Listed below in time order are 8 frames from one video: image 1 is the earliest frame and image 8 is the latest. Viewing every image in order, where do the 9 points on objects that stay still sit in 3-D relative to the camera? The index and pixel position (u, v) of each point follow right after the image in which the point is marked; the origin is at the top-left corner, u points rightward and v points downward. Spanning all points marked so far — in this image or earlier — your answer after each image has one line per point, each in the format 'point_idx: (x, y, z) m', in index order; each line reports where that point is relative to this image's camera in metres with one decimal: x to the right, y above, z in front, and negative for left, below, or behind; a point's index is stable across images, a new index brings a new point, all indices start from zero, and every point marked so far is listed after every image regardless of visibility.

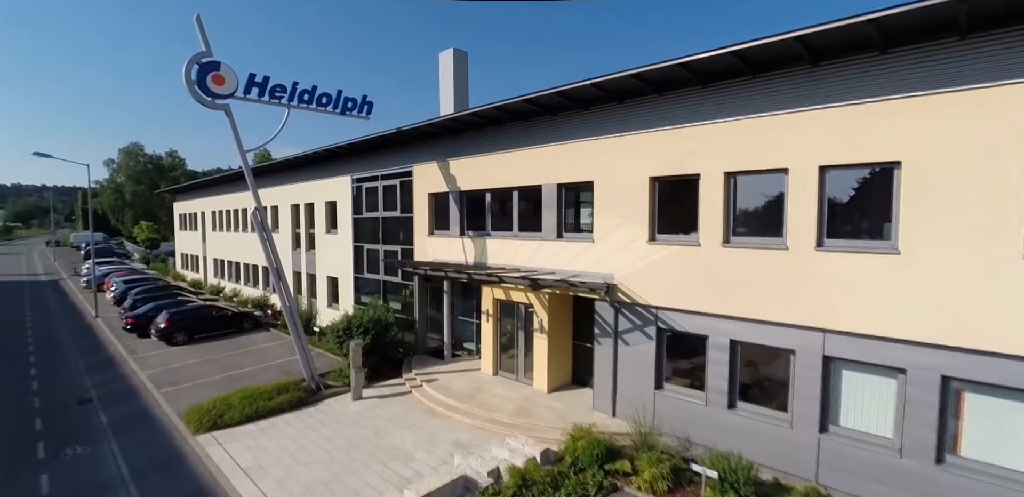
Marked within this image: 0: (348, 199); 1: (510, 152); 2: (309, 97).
0: (-5.8, +1.8, +17.0) m
1: (0.0, +2.3, +11.5) m
2: (-4.9, +3.7, +11.7) m
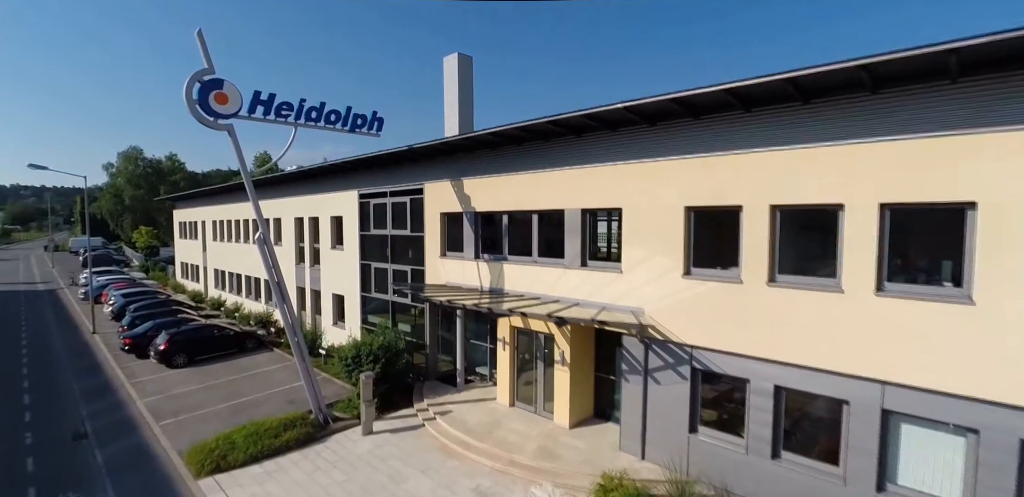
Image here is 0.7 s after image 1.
0: (-5.4, +1.2, +16.4) m
1: (+0.4, +1.7, +10.9) m
2: (-4.5, +3.1, +11.1) m
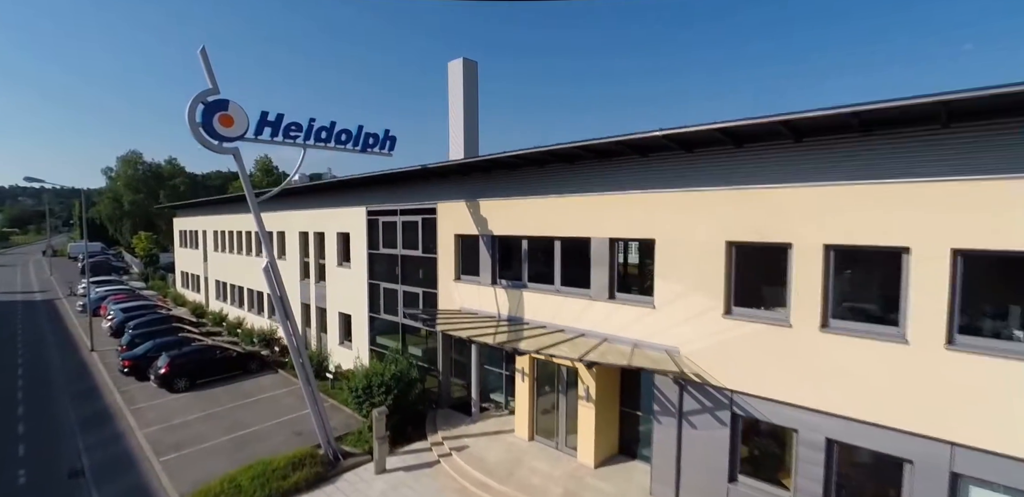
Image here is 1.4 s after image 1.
0: (-5.0, +0.6, +15.8) m
1: (+0.9, +1.1, +10.3) m
2: (-4.0, +2.5, +10.5) m
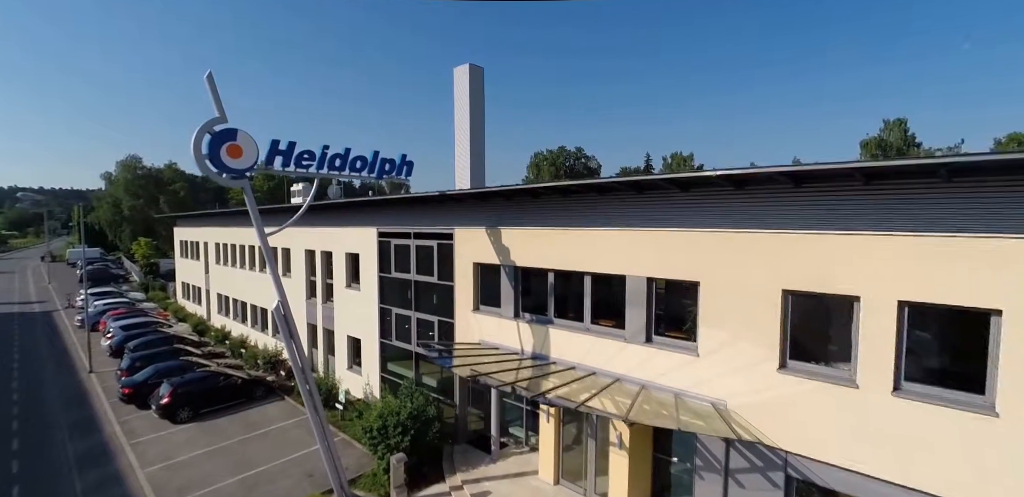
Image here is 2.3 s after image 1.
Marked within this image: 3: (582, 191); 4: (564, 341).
0: (-4.4, -0.2, +15.2) m
1: (+1.4, +0.4, +9.6) m
2: (-3.5, +1.8, +9.9) m
3: (+1.4, +1.1, +9.4) m
4: (+1.1, -1.9, +10.1) m
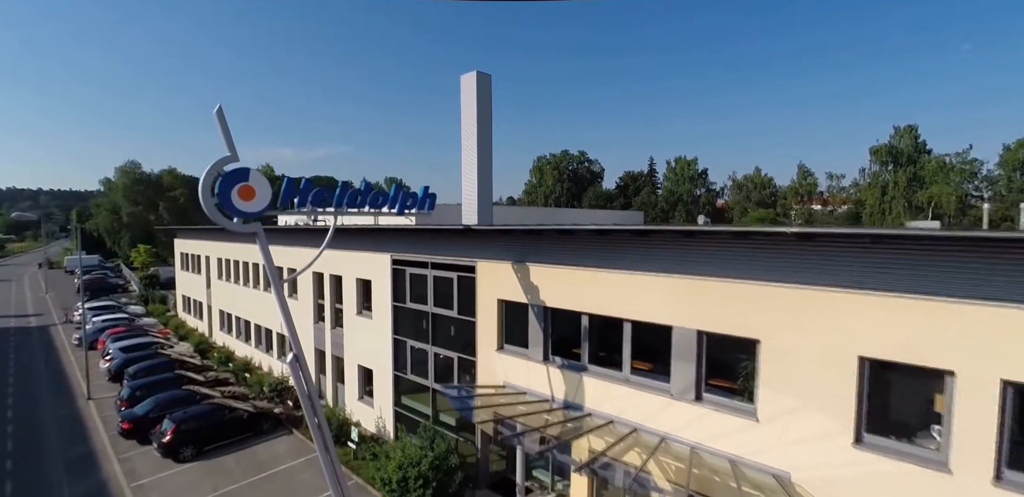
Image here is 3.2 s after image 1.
0: (-3.8, -1.0, +14.4) m
1: (+2.0, -0.5, +8.9) m
2: (-2.9, +1.0, +9.1) m
3: (+2.0, +0.3, +8.6) m
4: (+1.7, -2.8, +9.4) m
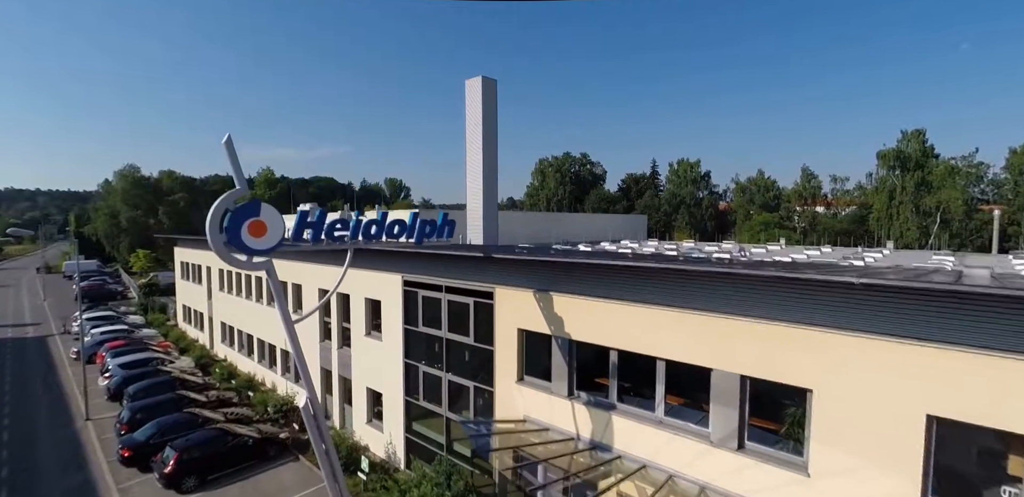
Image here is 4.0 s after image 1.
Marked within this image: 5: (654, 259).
0: (-3.4, -1.6, +13.9) m
1: (+2.5, -1.0, +8.4) m
2: (-2.4, +0.4, +8.6) m
3: (+2.4, -0.3, +8.1) m
4: (+2.2, -3.4, +8.8) m
5: (+2.8, -0.3, +10.1) m
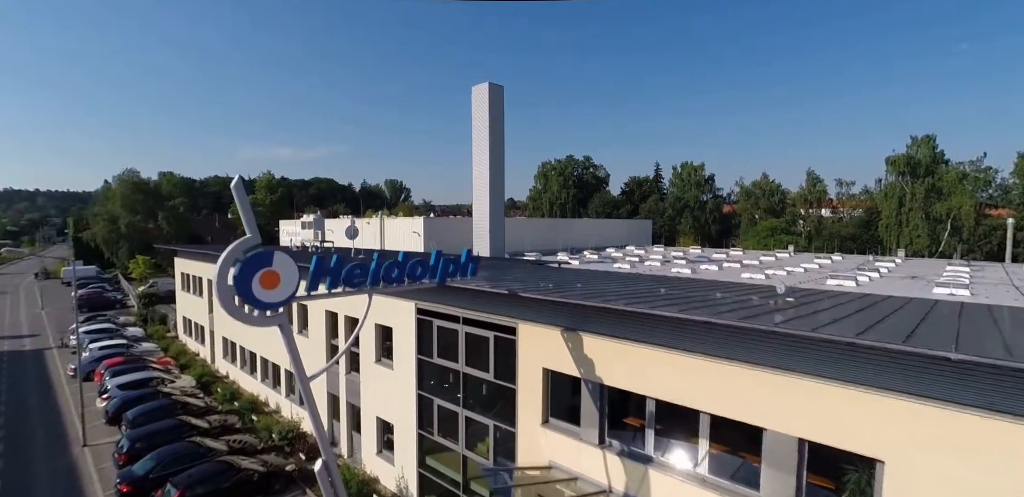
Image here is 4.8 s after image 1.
0: (-2.8, -2.3, +13.2) m
1: (+3.0, -1.8, +7.7) m
2: (-1.9, -0.3, +7.9) m
3: (+3.0, -1.0, +7.4) m
4: (+2.7, -4.1, +8.2) m
5: (+3.3, -1.0, +9.4) m
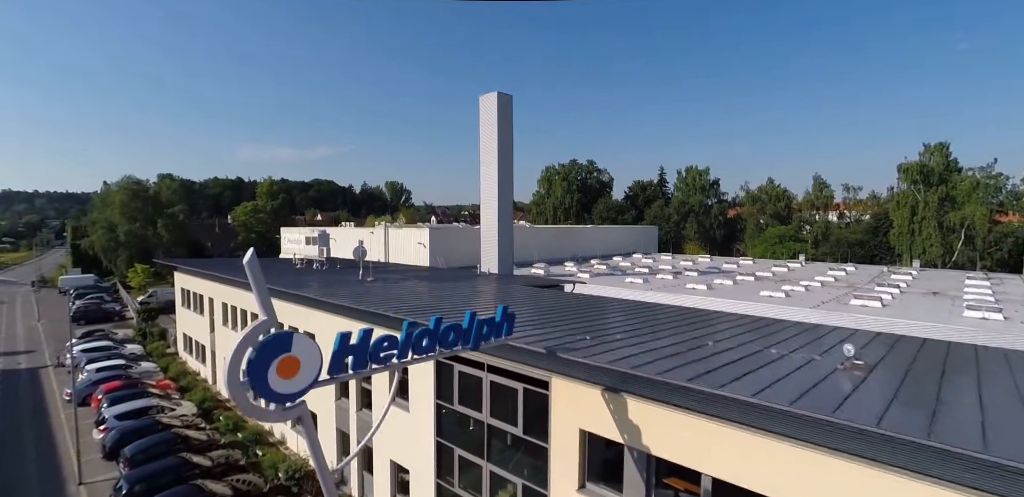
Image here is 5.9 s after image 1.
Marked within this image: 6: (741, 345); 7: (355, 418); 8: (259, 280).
0: (-2.2, -3.2, +12.4) m
1: (+3.6, -2.7, +6.9) m
2: (-1.2, -1.3, +7.1) m
3: (+3.6, -1.9, +6.6) m
4: (+3.3, -5.0, +7.3) m
5: (+4.0, -2.0, +8.6) m
6: (+5.1, -2.0, +10.1) m
7: (-4.8, -5.3, +15.0) m
8: (-2.9, -0.3, +5.5) m
